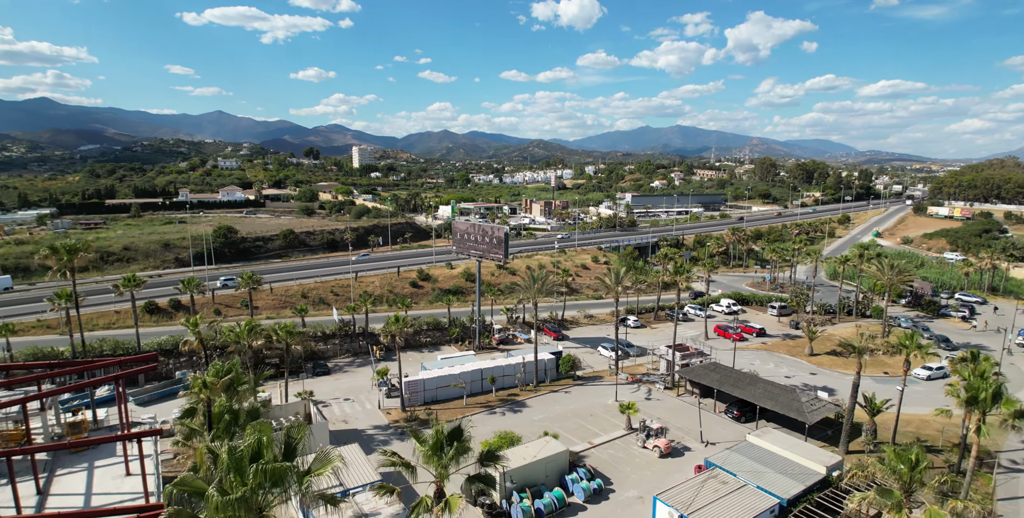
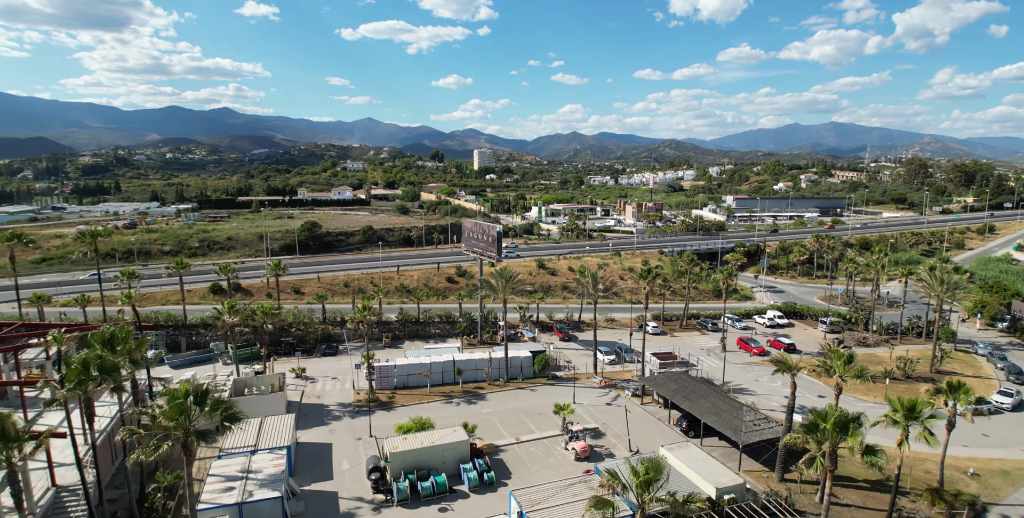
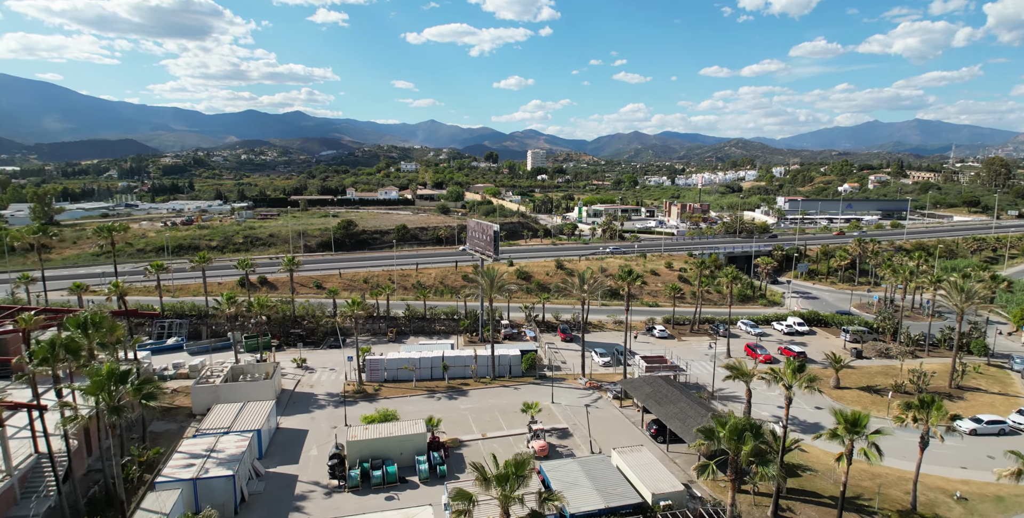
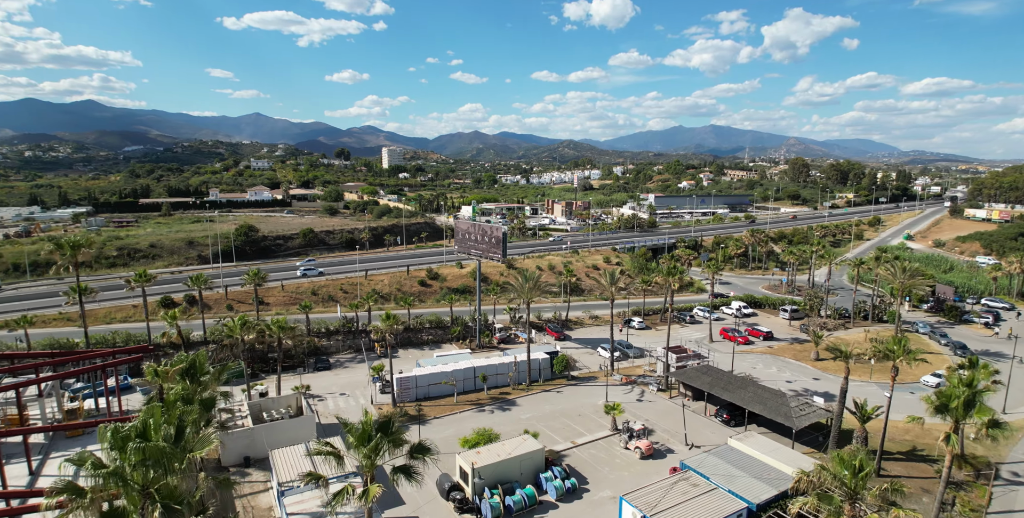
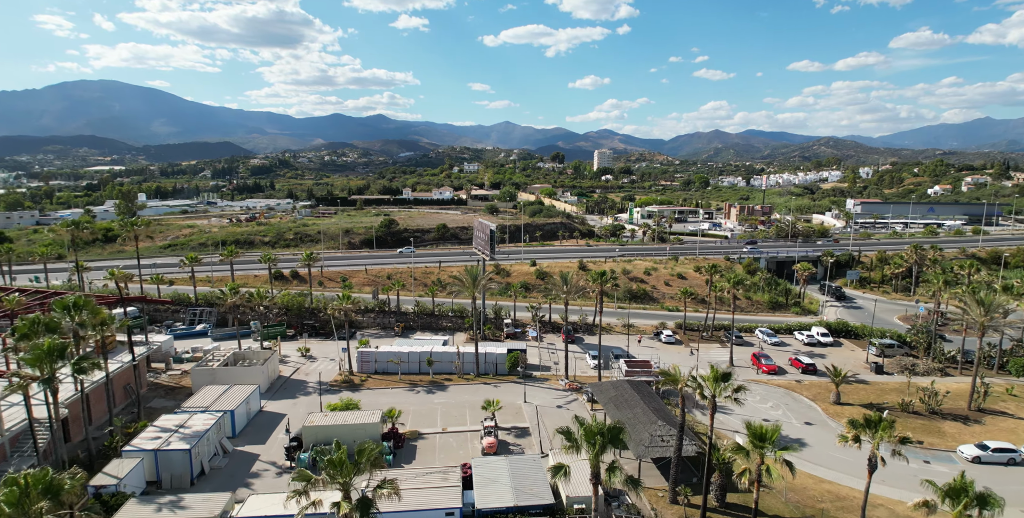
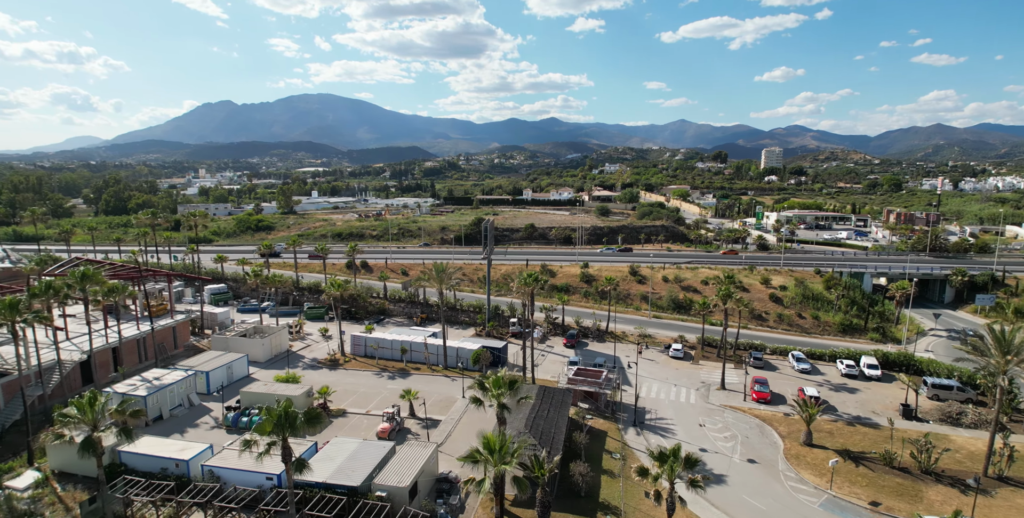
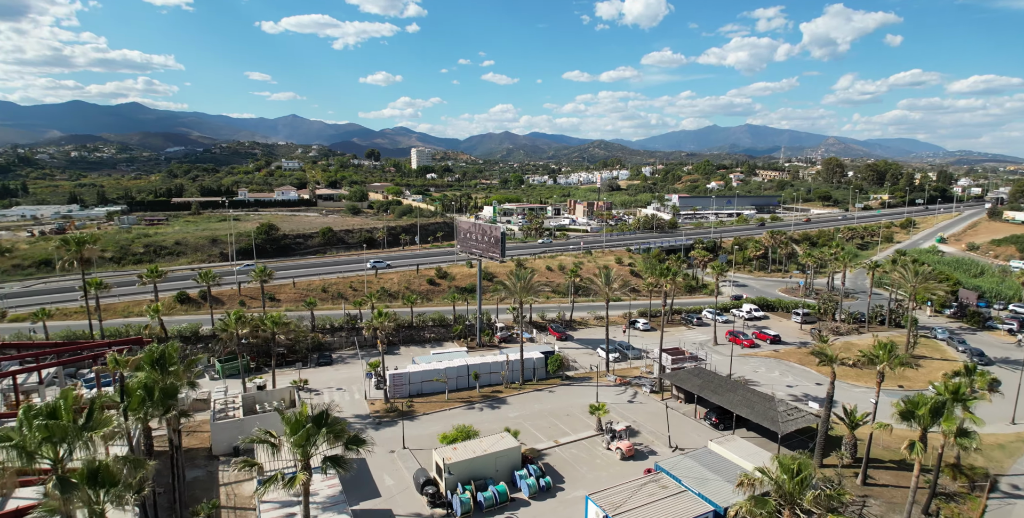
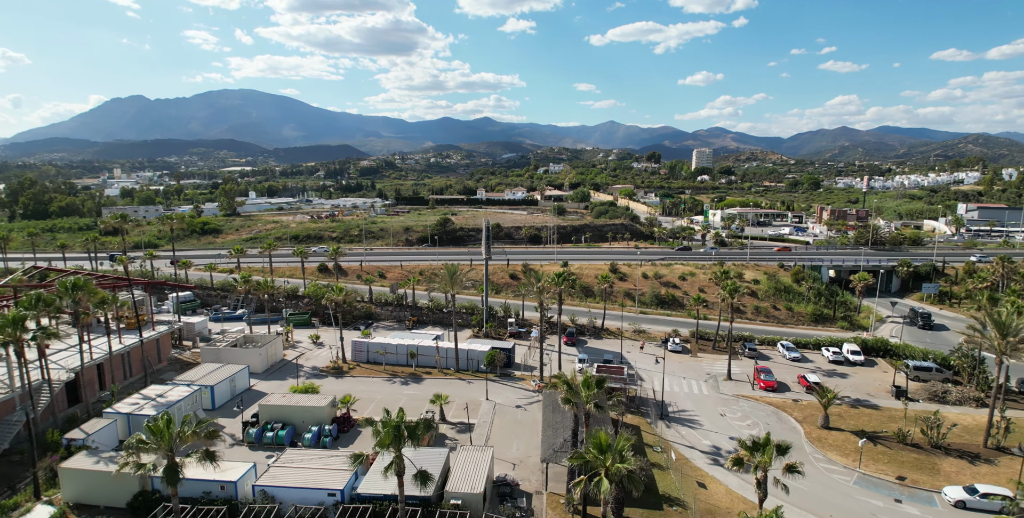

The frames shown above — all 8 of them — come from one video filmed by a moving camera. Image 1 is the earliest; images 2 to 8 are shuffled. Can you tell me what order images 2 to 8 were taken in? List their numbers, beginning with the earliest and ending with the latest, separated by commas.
4, 7, 2, 3, 5, 8, 6
